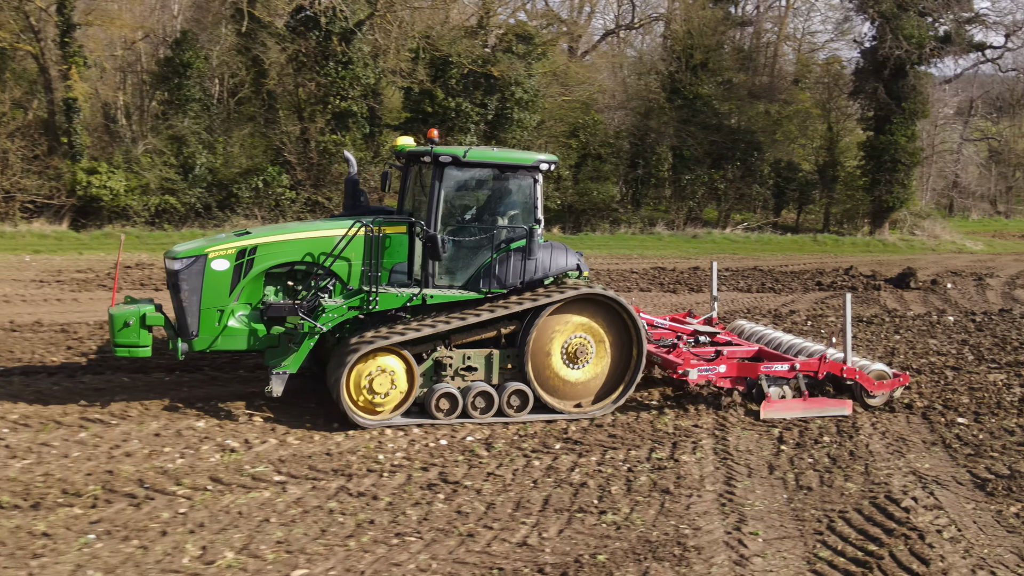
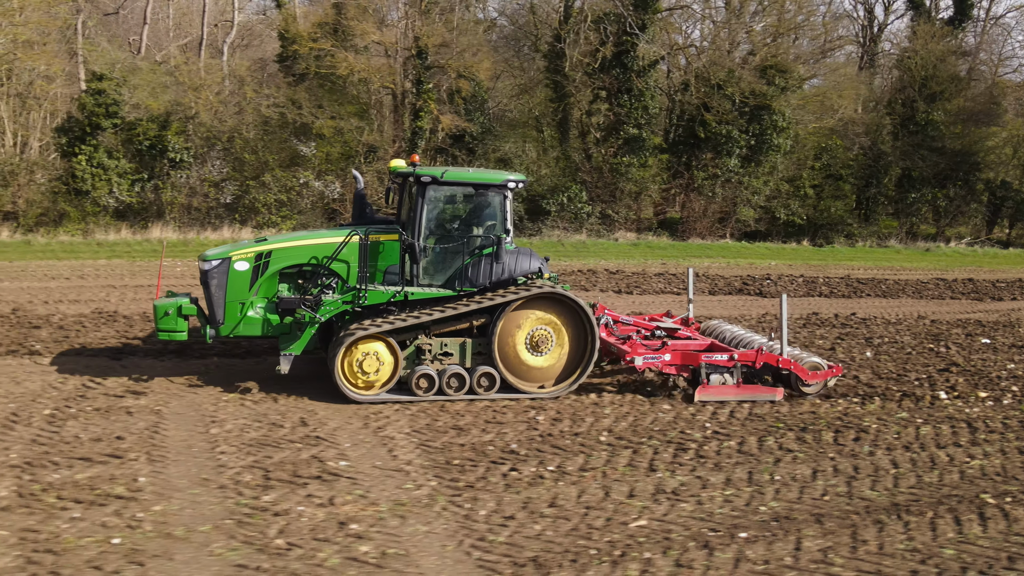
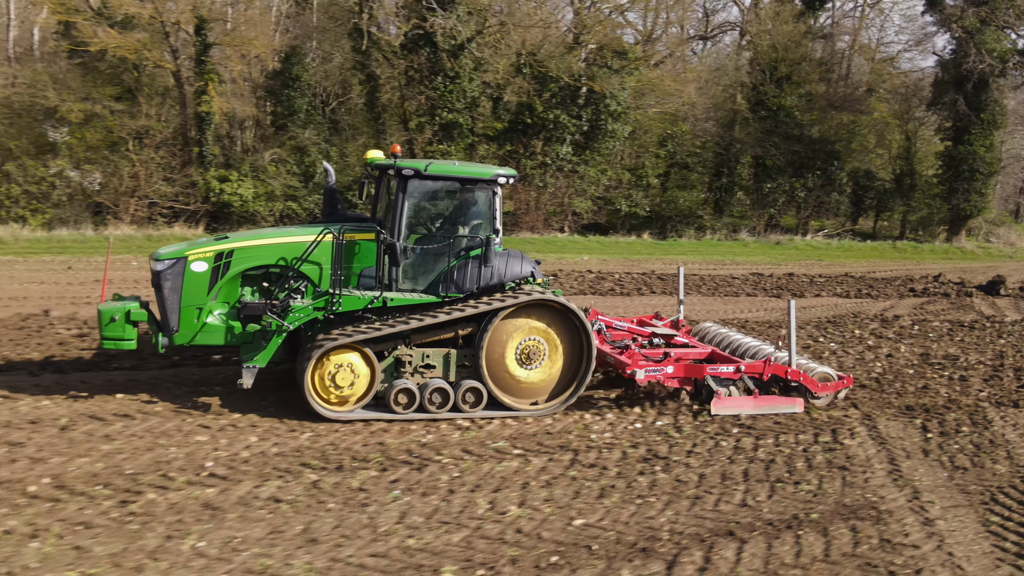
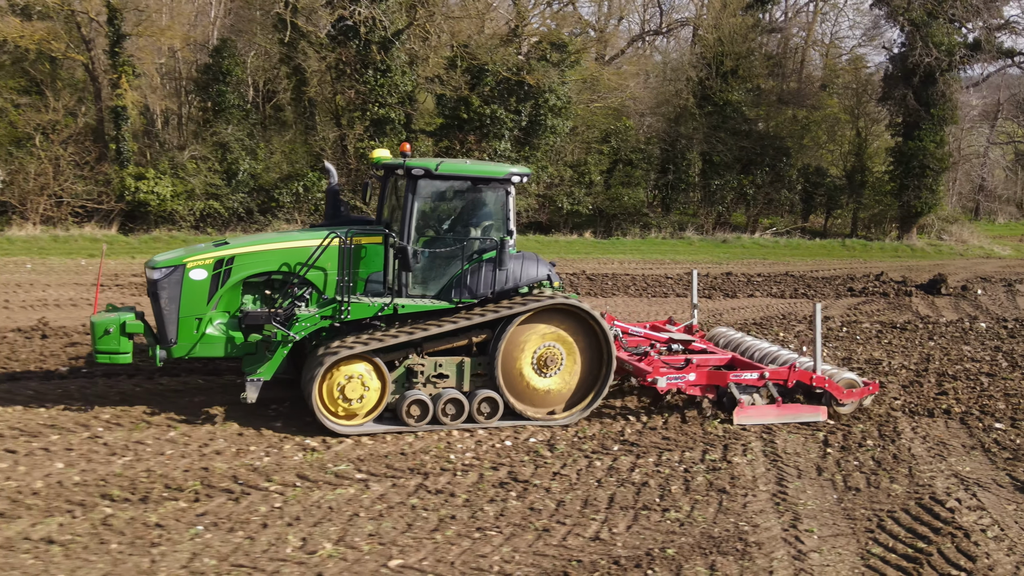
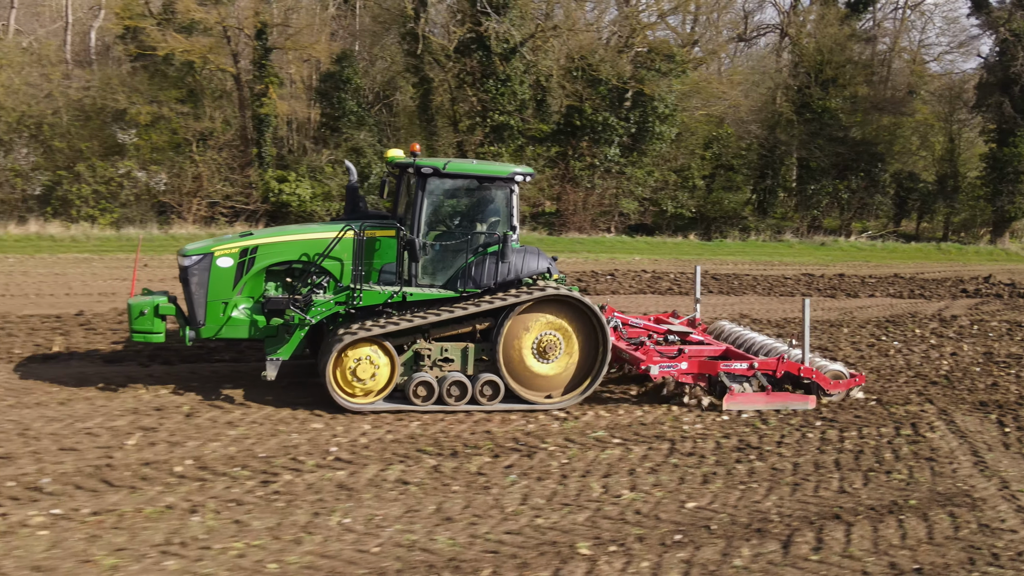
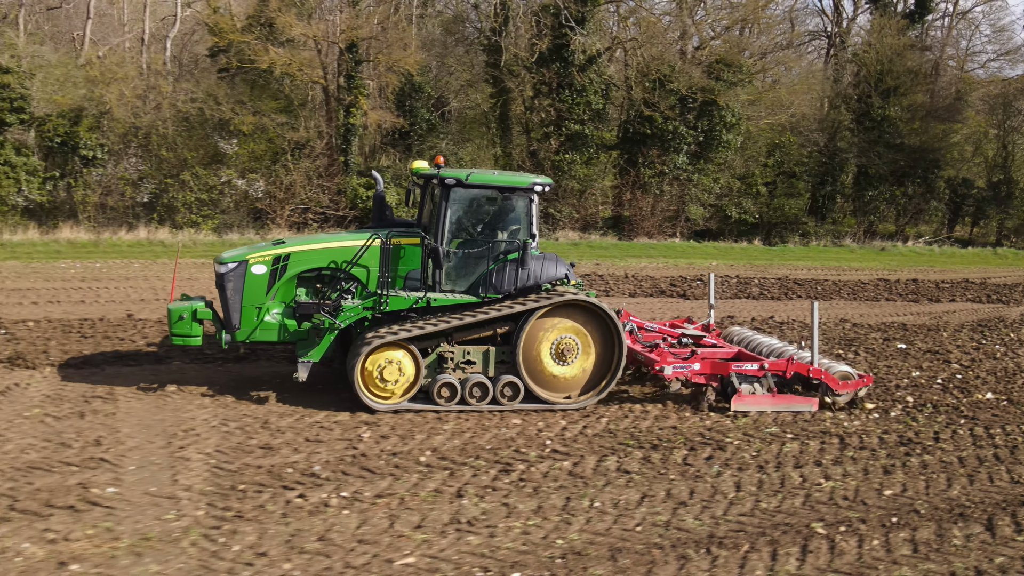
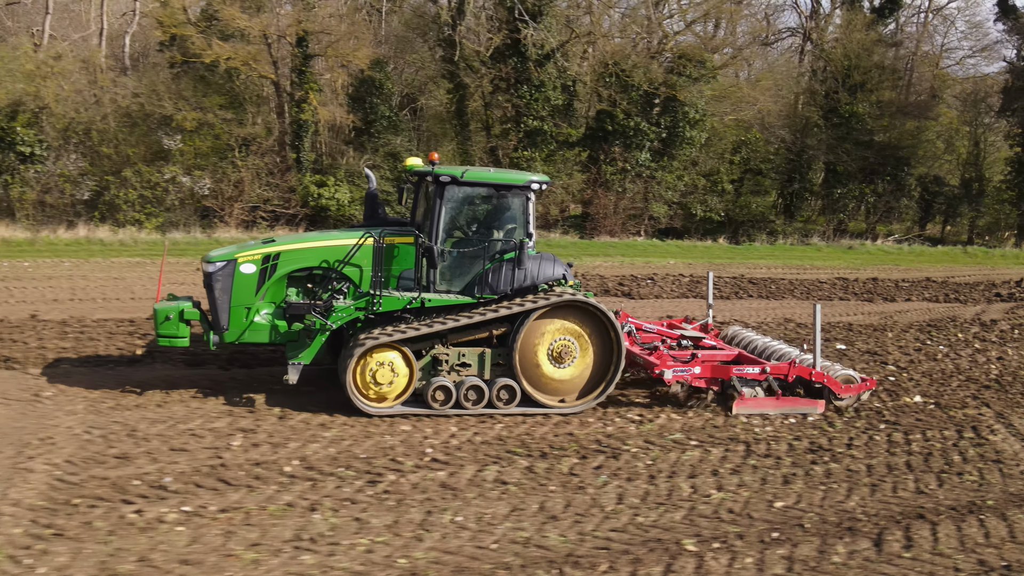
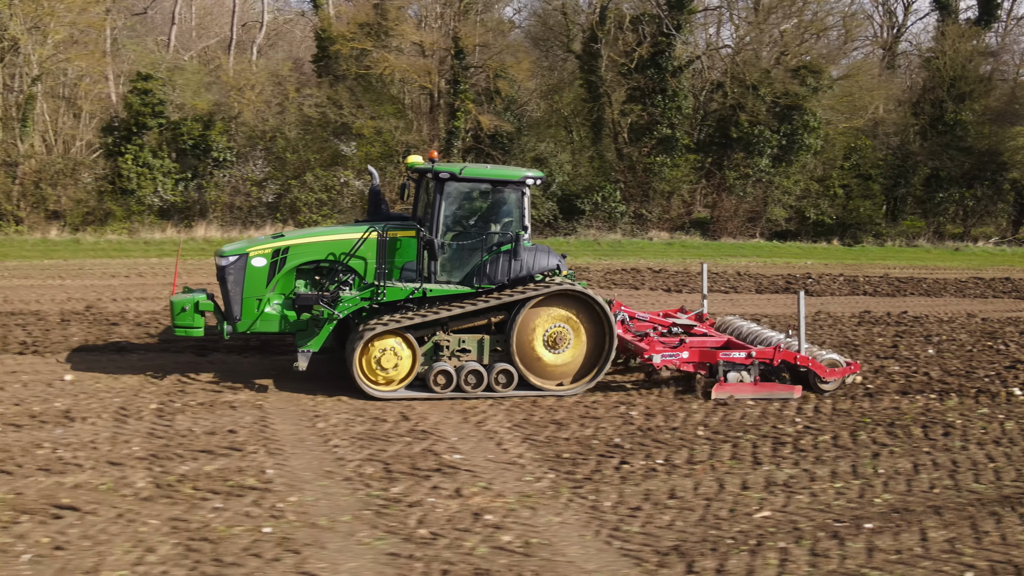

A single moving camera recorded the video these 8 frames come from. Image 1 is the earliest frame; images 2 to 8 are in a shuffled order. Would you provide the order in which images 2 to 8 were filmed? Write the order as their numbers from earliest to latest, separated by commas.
4, 3, 5, 7, 6, 2, 8
